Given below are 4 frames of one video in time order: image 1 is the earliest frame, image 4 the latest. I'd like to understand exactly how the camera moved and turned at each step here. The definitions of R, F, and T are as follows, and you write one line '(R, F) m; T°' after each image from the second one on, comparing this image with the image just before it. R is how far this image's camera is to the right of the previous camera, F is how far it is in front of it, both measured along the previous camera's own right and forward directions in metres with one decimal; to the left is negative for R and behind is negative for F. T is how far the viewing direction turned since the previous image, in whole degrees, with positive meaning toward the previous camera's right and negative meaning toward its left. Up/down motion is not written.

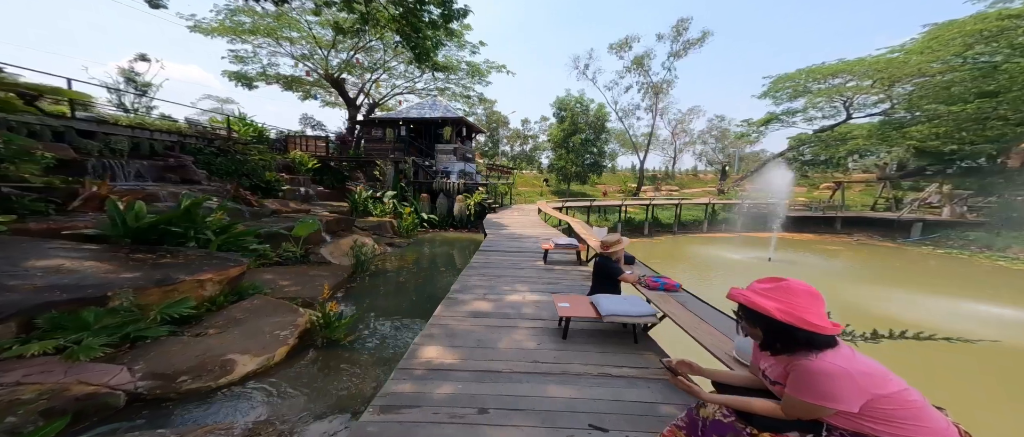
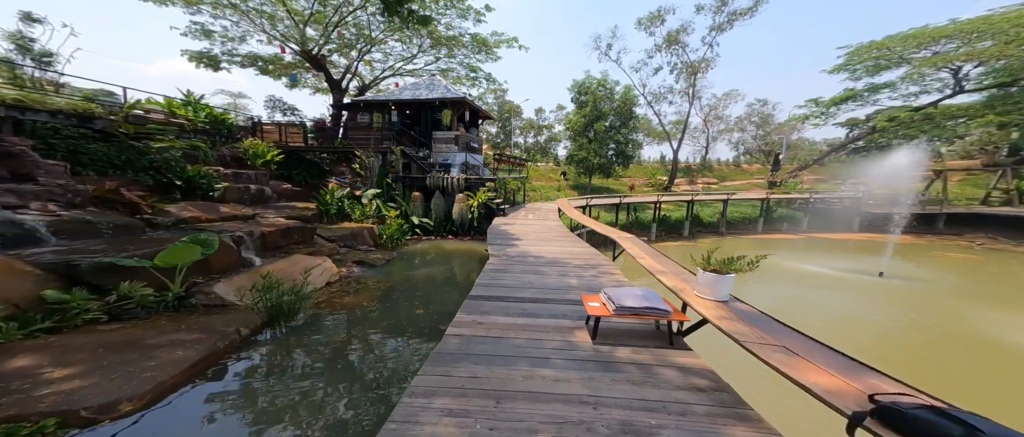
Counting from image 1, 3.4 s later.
(0.0, +2.9) m; -3°
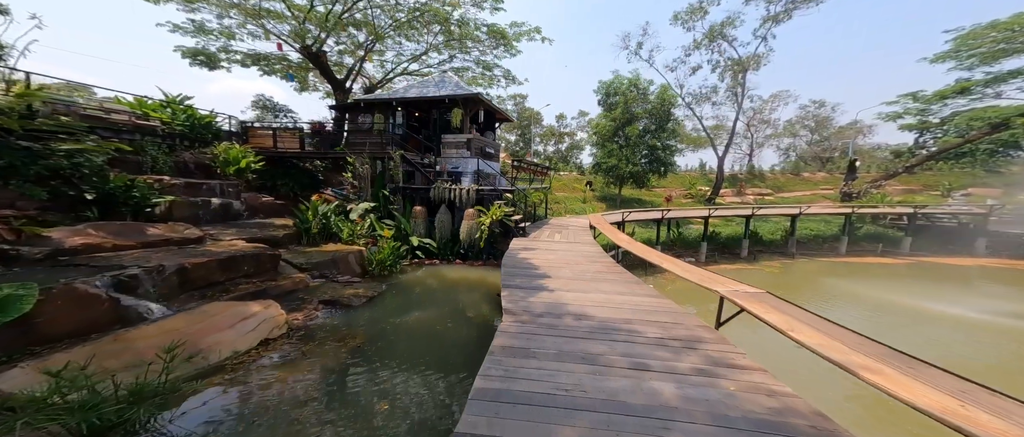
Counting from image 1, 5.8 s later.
(0.0, +2.2) m; -4°
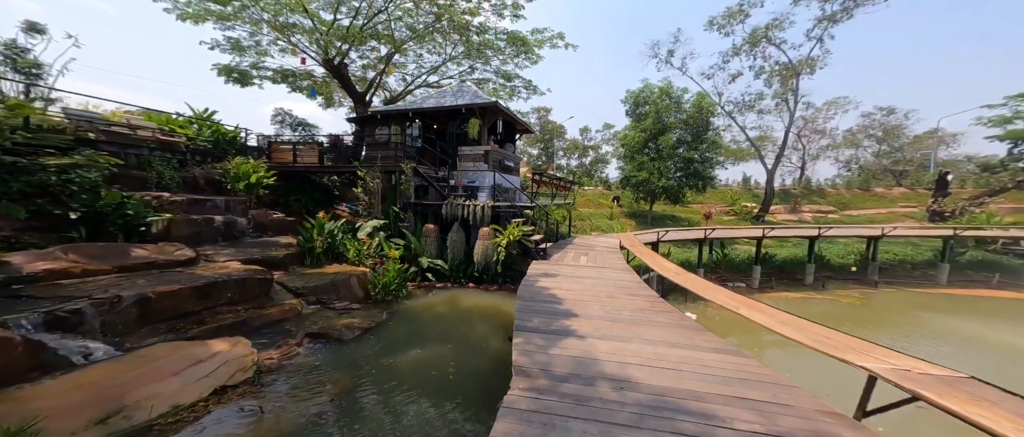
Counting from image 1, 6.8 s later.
(+0.2, +1.0) m; -5°
